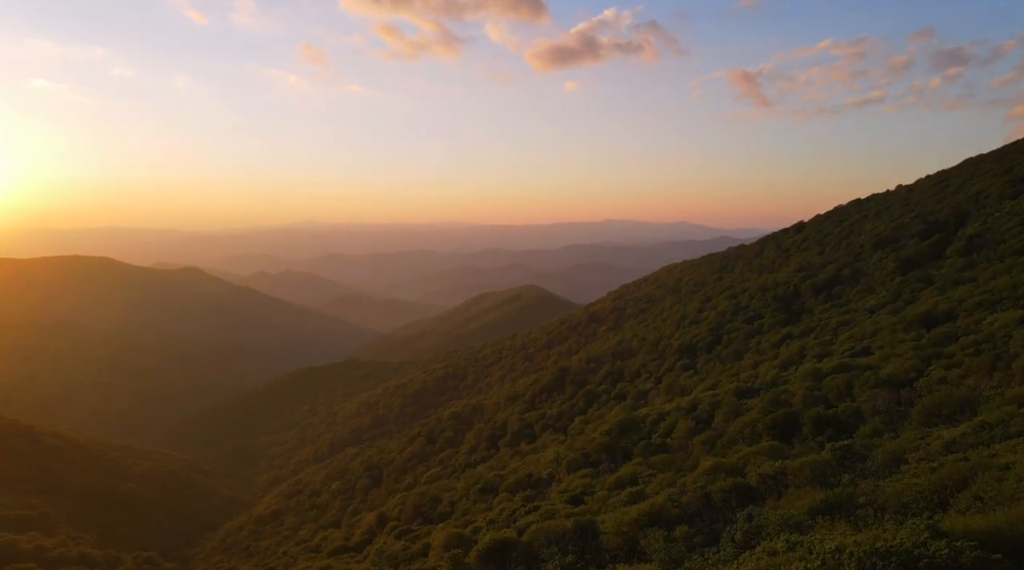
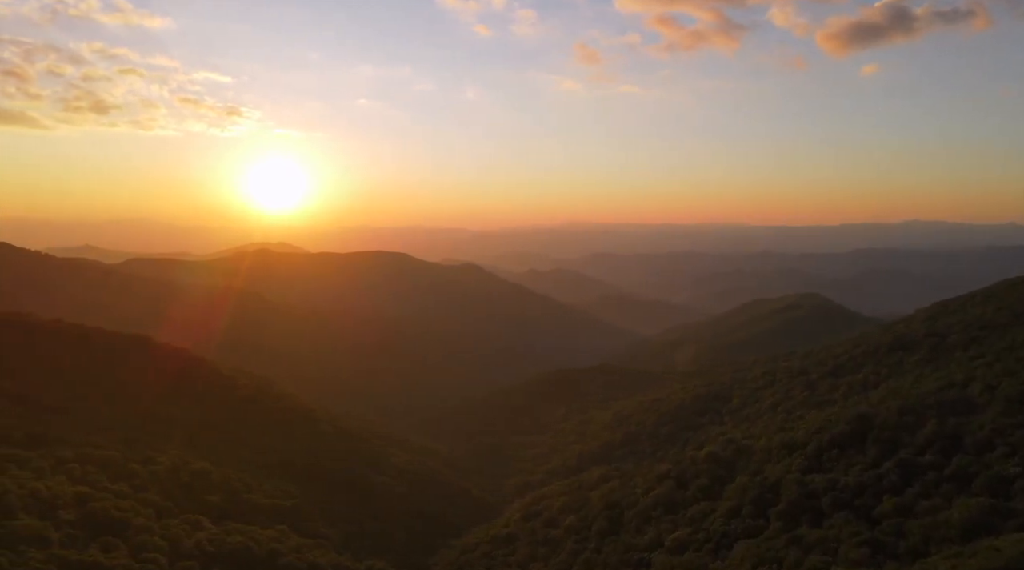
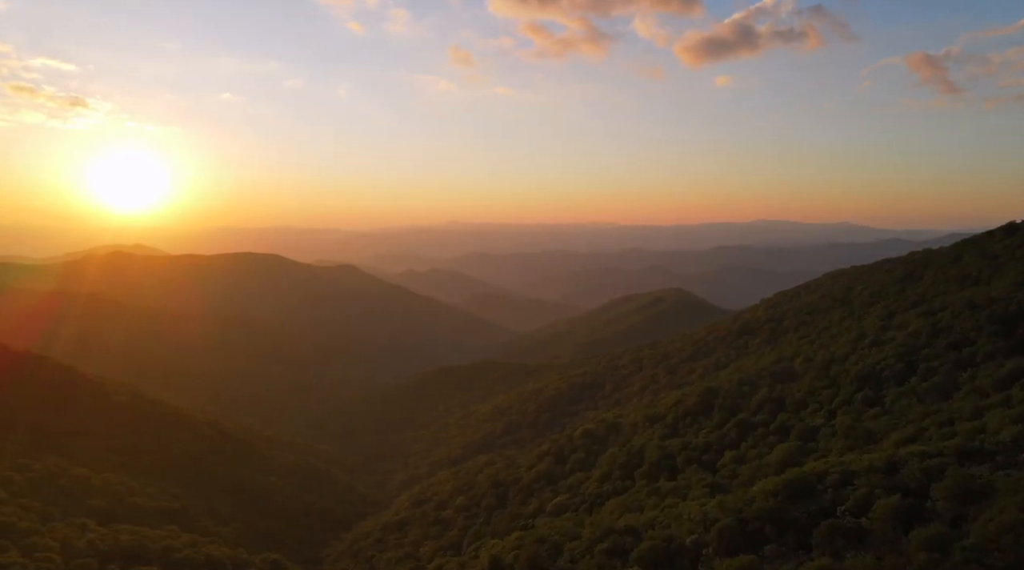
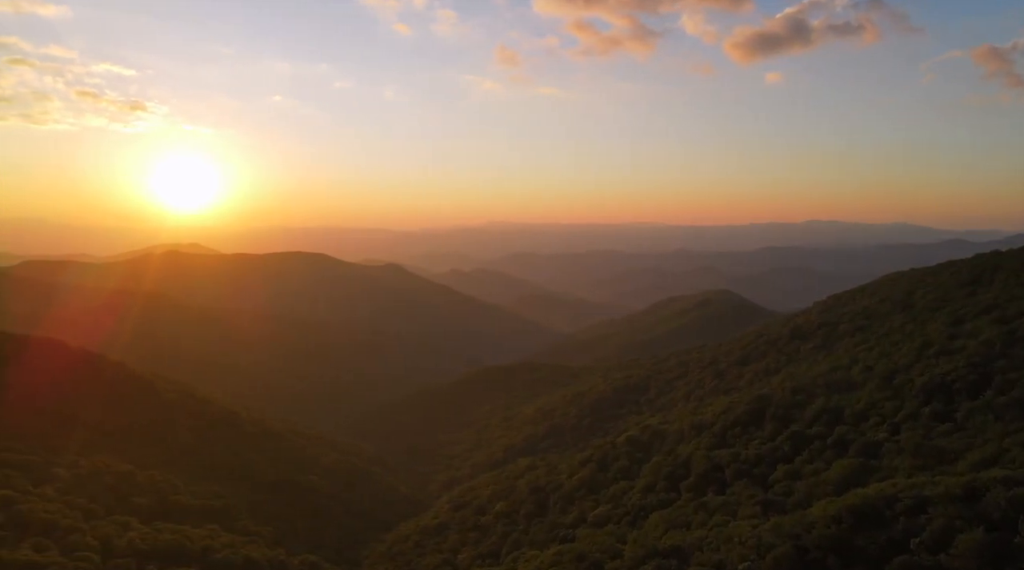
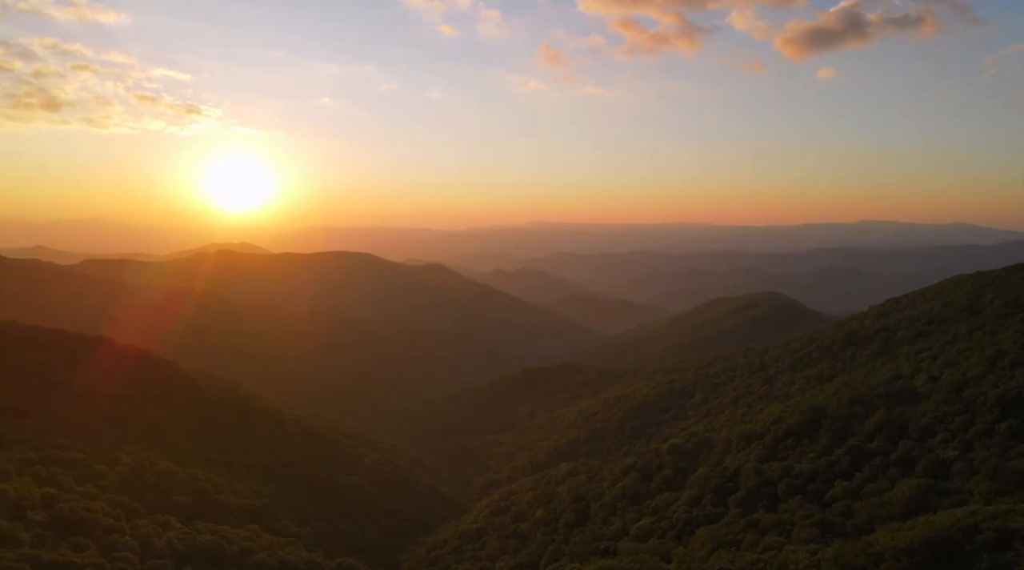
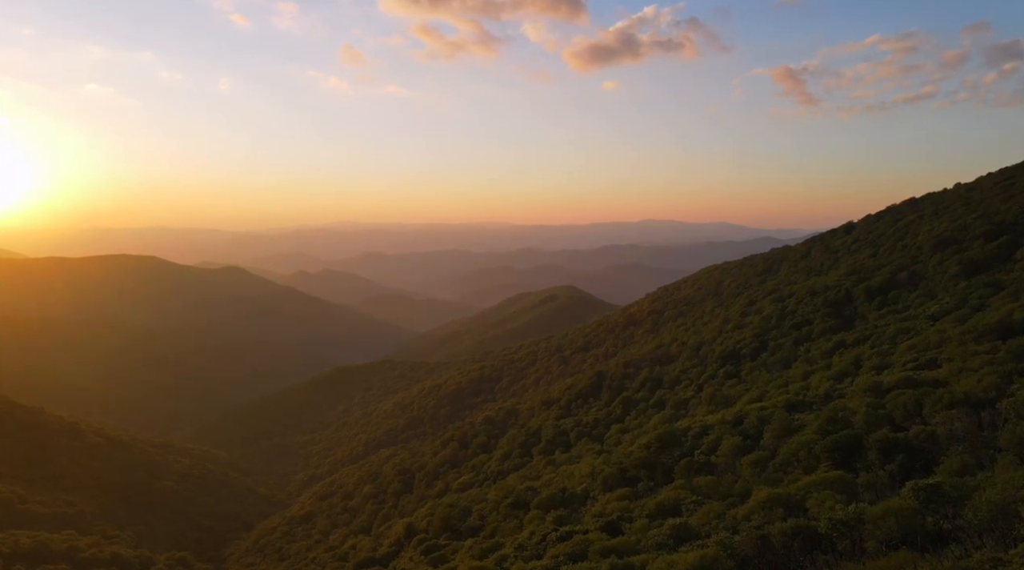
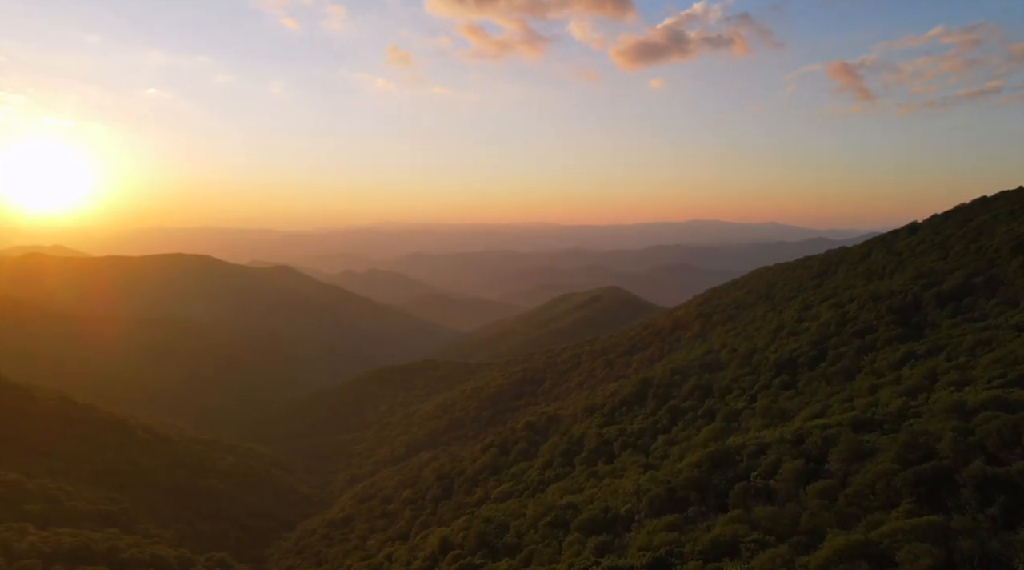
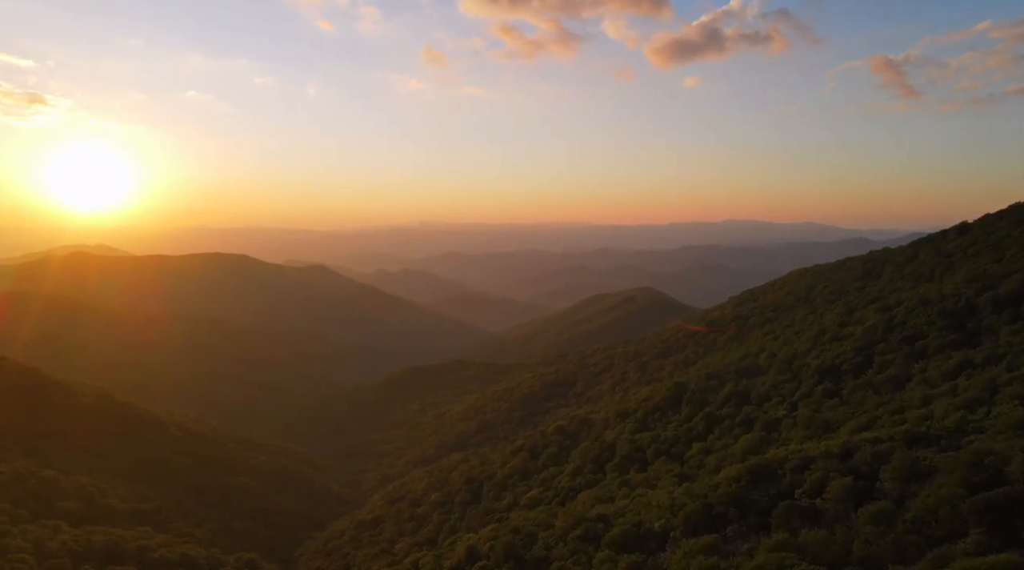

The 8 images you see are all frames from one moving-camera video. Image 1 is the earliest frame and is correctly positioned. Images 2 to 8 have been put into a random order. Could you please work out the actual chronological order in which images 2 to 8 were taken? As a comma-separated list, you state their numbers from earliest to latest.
6, 7, 8, 3, 4, 5, 2
